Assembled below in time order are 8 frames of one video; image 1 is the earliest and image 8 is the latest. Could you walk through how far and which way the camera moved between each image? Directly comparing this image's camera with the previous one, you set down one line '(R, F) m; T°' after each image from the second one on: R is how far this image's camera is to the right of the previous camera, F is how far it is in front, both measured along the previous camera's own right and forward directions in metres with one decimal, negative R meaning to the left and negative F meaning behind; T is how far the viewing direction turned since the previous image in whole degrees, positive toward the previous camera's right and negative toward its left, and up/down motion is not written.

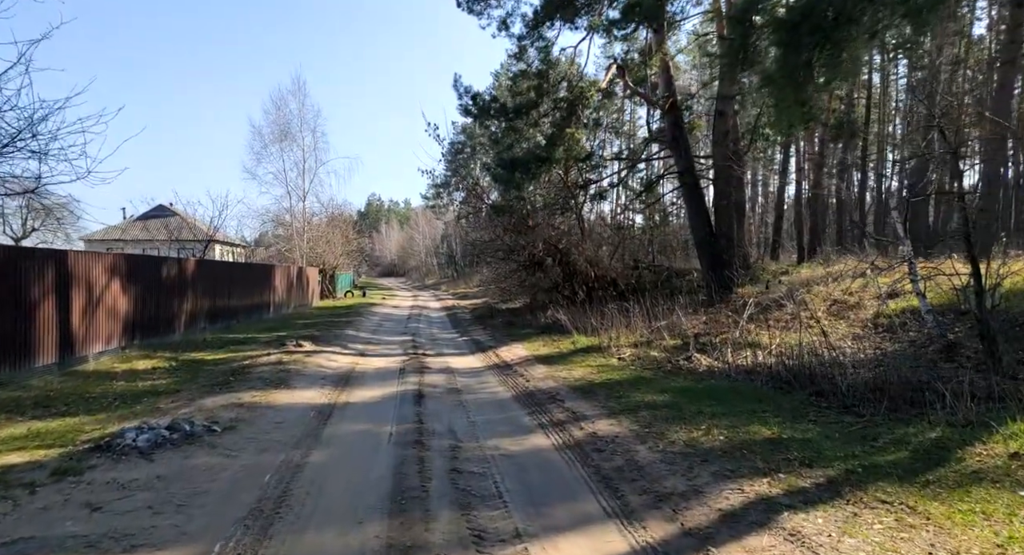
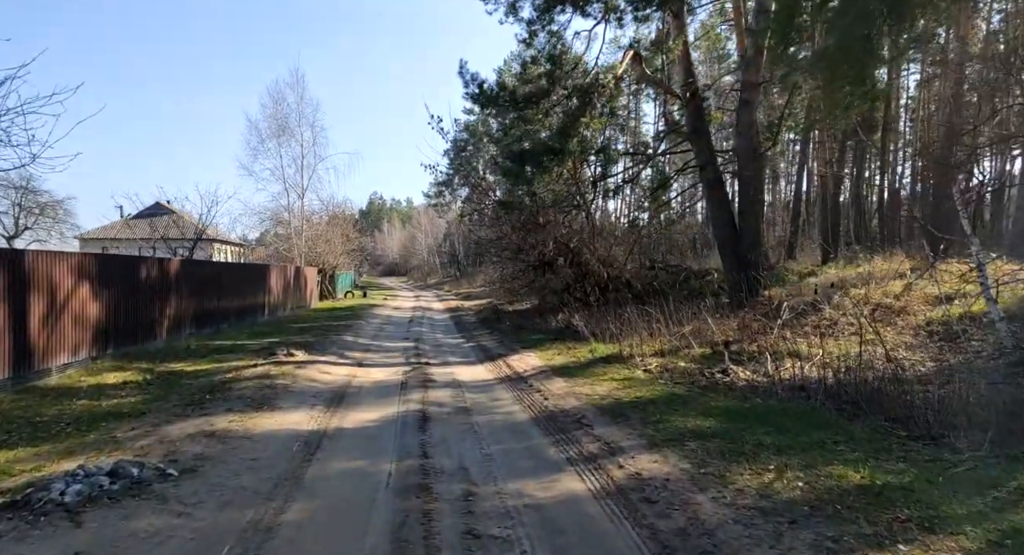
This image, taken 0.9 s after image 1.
(-0.2, +1.2) m; 0°
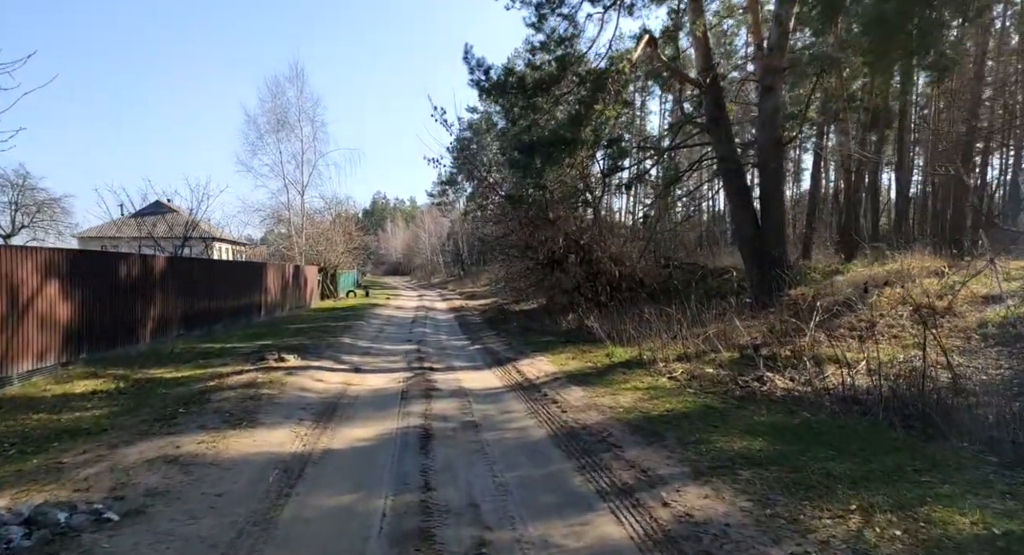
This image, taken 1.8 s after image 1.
(-0.1, +1.0) m; 0°
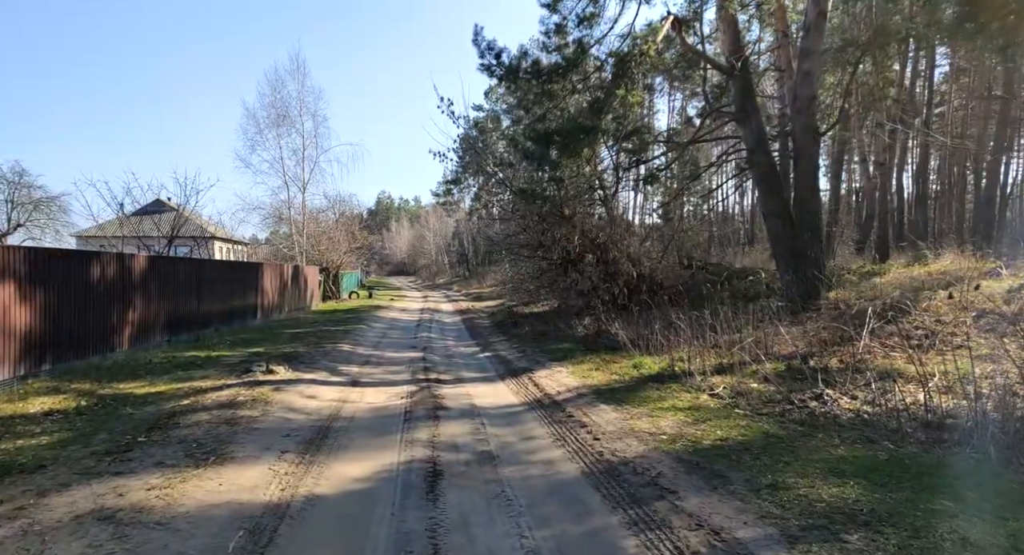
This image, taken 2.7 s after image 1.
(-0.2, +1.2) m; 0°
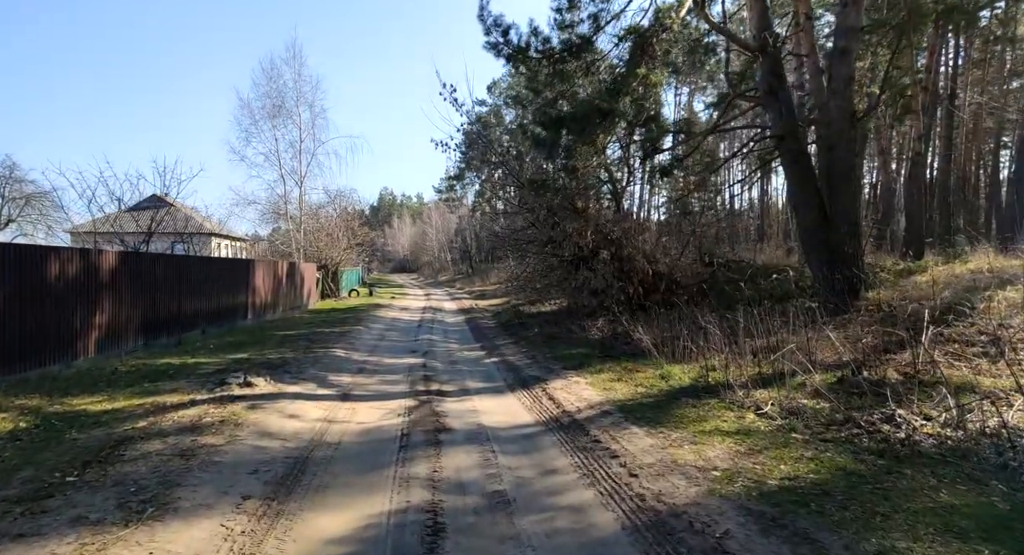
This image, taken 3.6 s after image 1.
(-0.1, +1.2) m; 0°
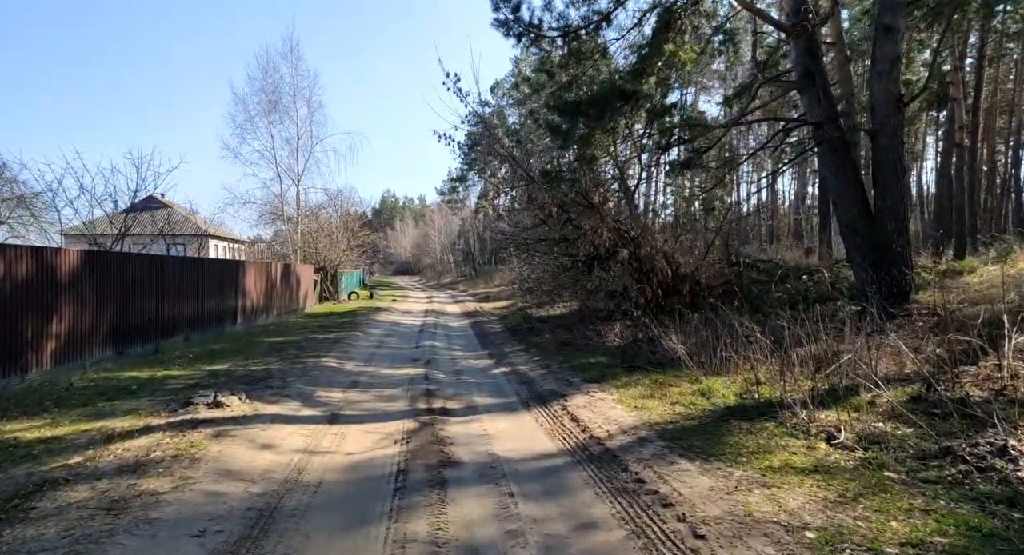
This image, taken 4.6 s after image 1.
(-0.2, +1.3) m; 0°
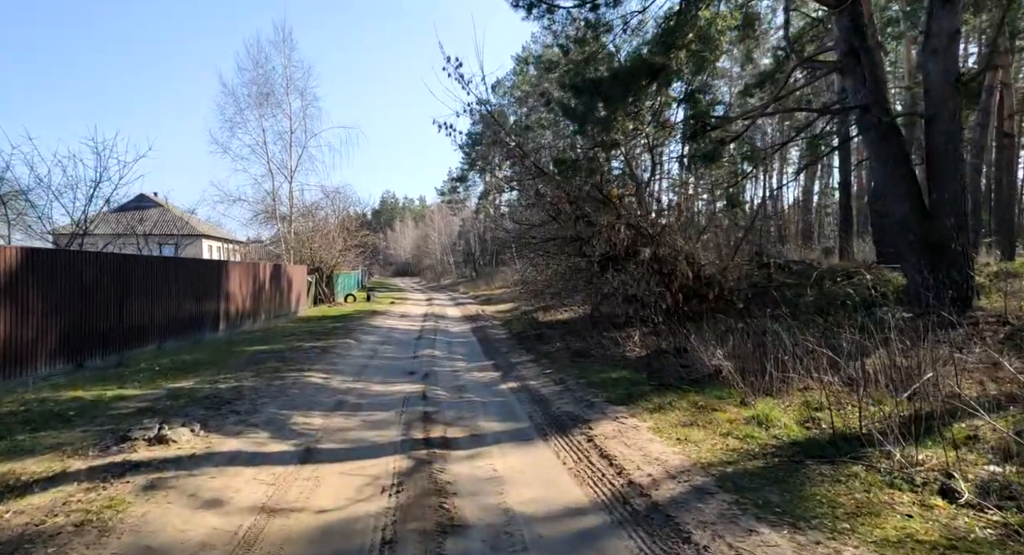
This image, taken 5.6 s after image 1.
(-0.2, +1.4) m; 0°
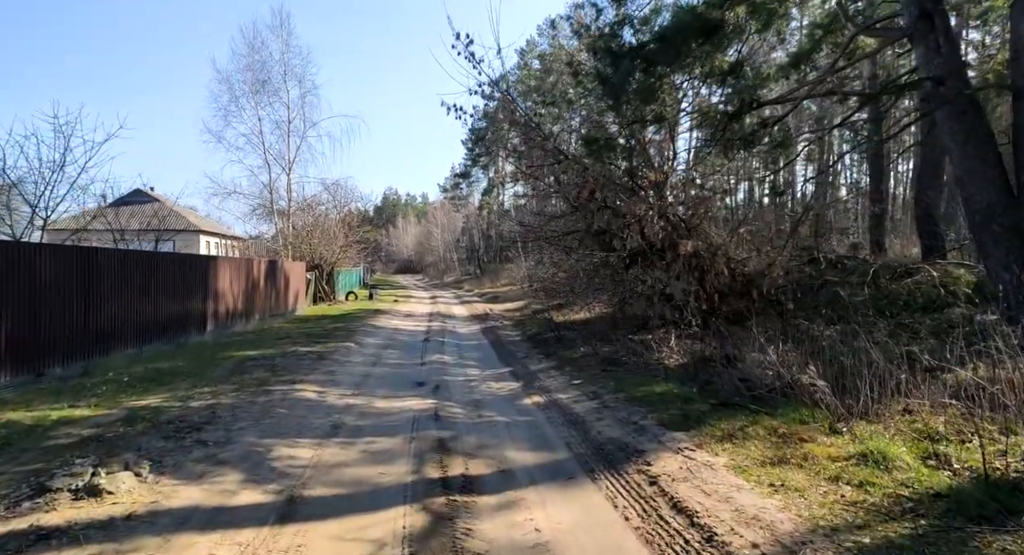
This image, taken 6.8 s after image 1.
(-0.3, +1.5) m; 0°
